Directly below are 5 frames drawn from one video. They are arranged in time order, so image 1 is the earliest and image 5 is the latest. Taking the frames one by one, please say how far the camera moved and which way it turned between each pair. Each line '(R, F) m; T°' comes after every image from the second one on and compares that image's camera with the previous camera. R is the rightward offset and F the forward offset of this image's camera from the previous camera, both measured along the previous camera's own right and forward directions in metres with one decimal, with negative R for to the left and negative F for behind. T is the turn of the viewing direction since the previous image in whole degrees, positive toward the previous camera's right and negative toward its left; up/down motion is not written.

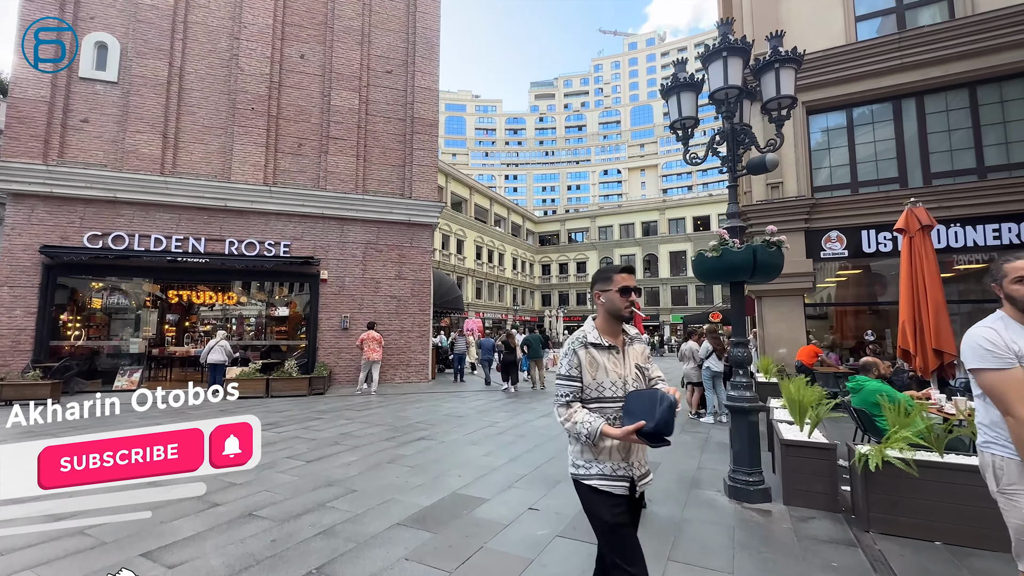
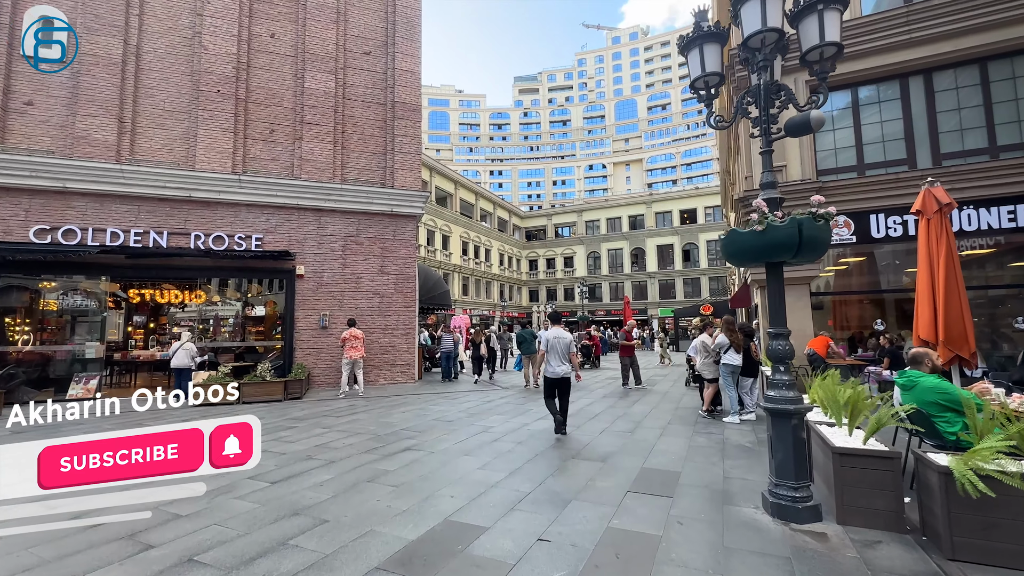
(-0.1, +0.7) m; +2°
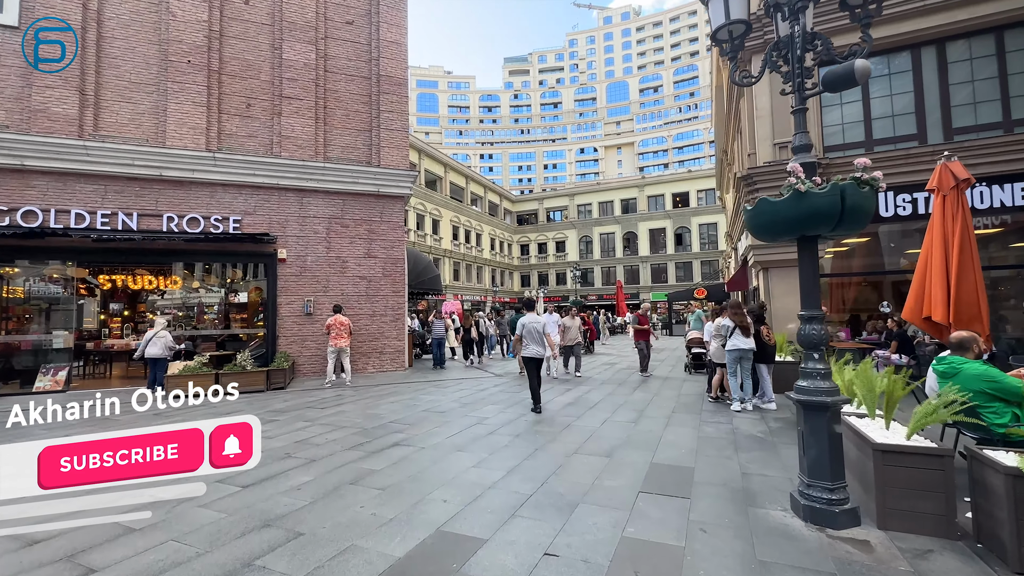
(-0.1, +0.5) m; +1°
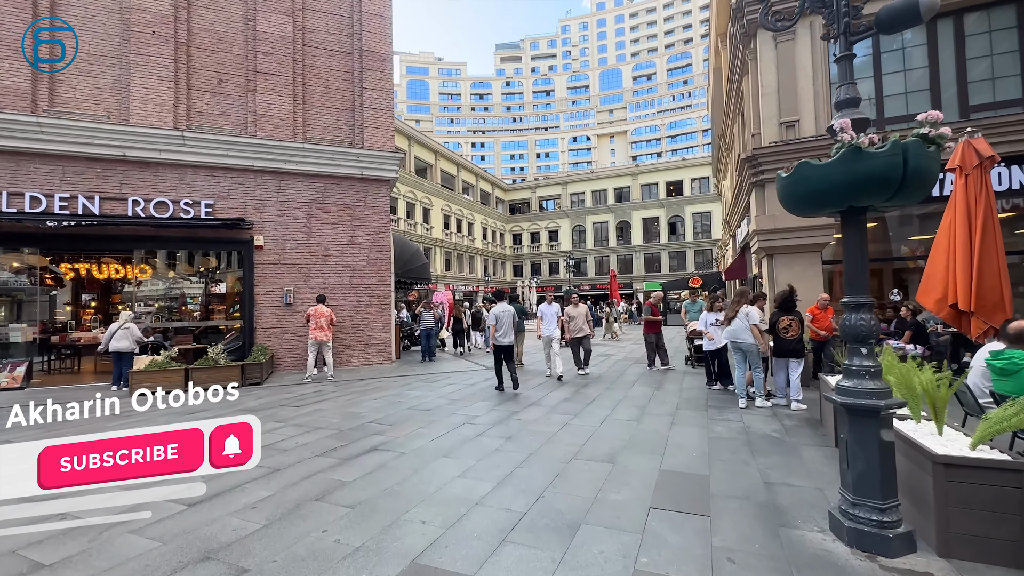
(0.0, +0.6) m; +1°
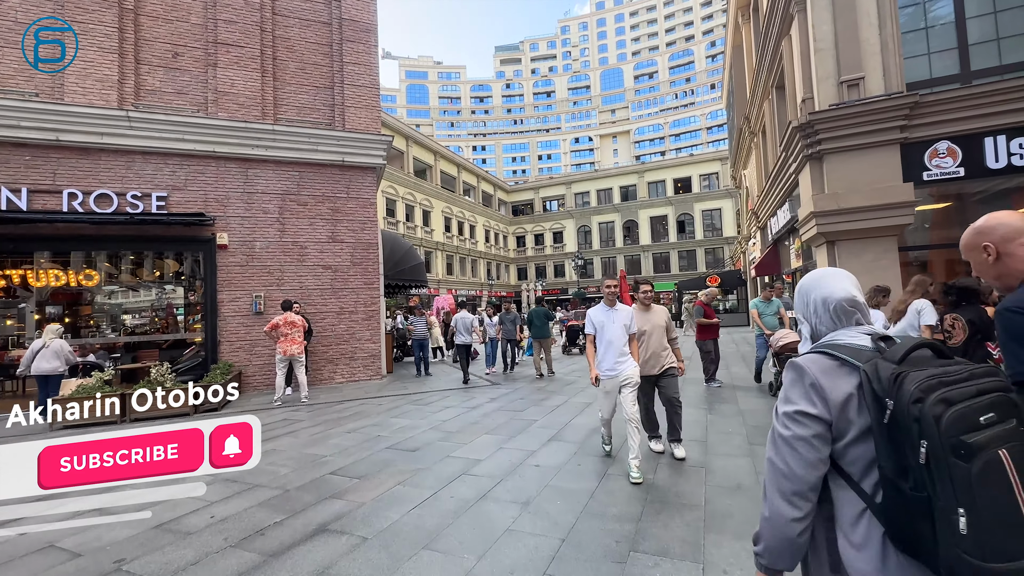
(-0.1, +1.7) m; 0°
